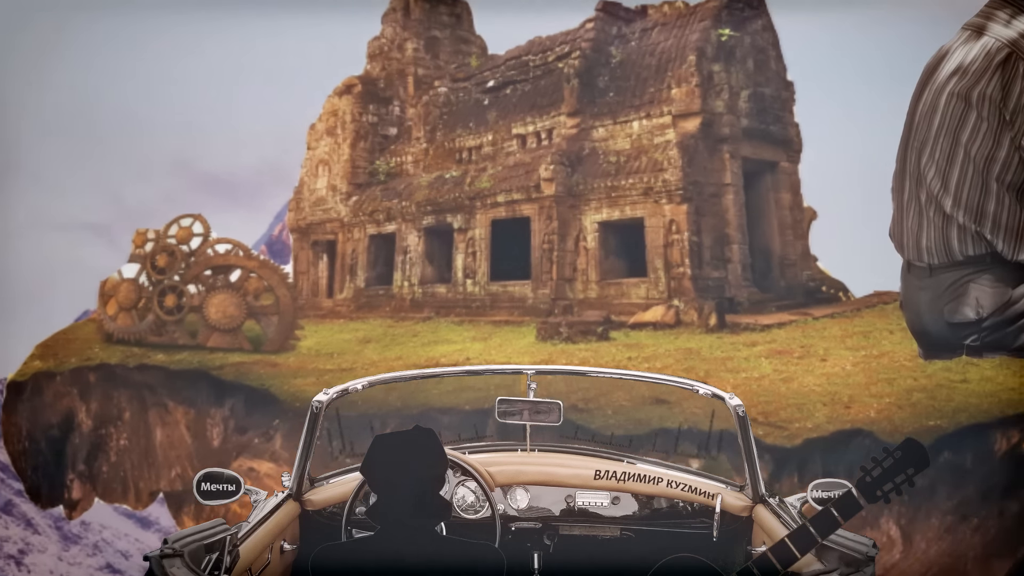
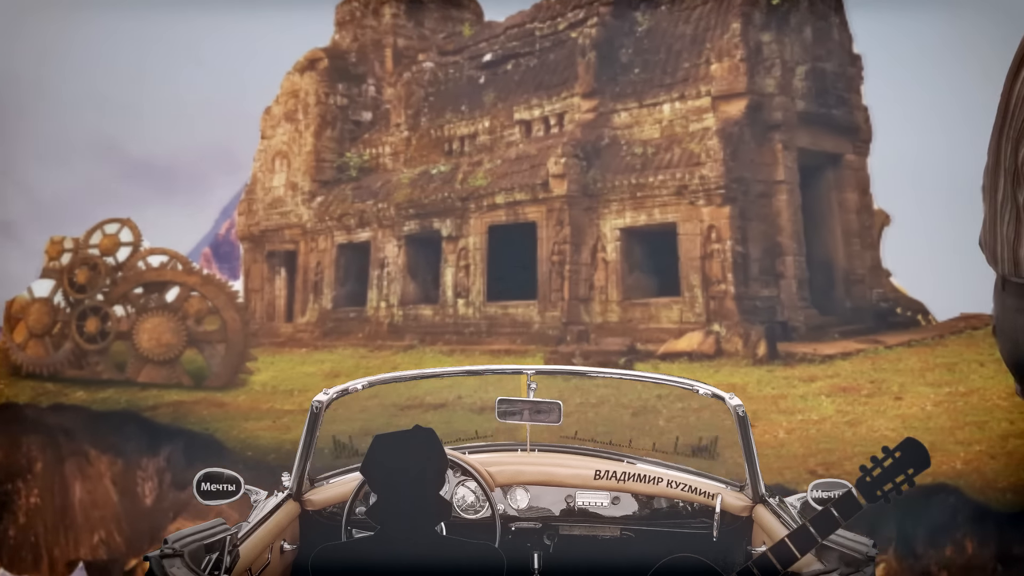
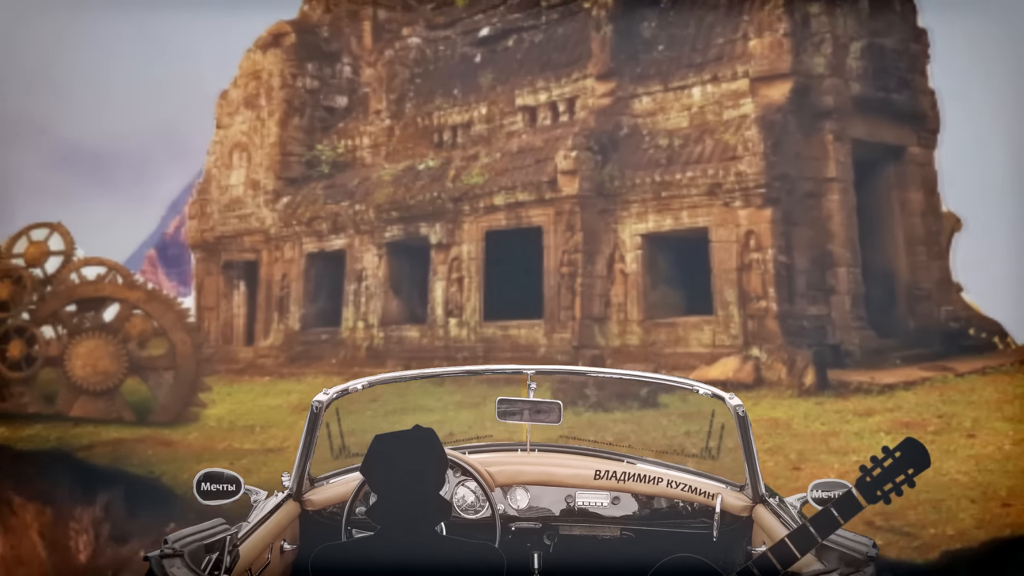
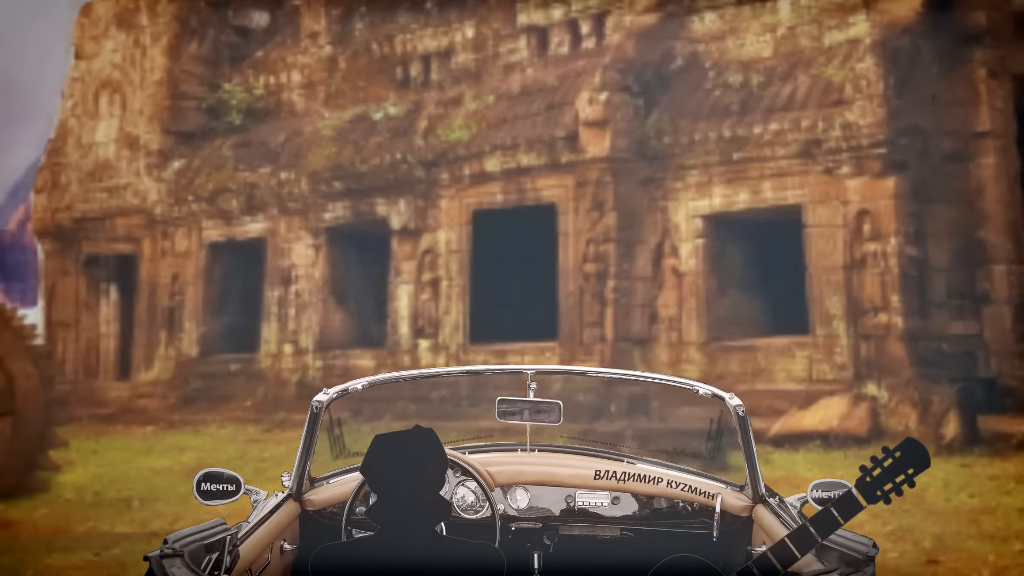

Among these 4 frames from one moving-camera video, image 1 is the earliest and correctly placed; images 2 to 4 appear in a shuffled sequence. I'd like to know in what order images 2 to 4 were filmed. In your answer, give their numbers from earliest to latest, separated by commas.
2, 3, 4
